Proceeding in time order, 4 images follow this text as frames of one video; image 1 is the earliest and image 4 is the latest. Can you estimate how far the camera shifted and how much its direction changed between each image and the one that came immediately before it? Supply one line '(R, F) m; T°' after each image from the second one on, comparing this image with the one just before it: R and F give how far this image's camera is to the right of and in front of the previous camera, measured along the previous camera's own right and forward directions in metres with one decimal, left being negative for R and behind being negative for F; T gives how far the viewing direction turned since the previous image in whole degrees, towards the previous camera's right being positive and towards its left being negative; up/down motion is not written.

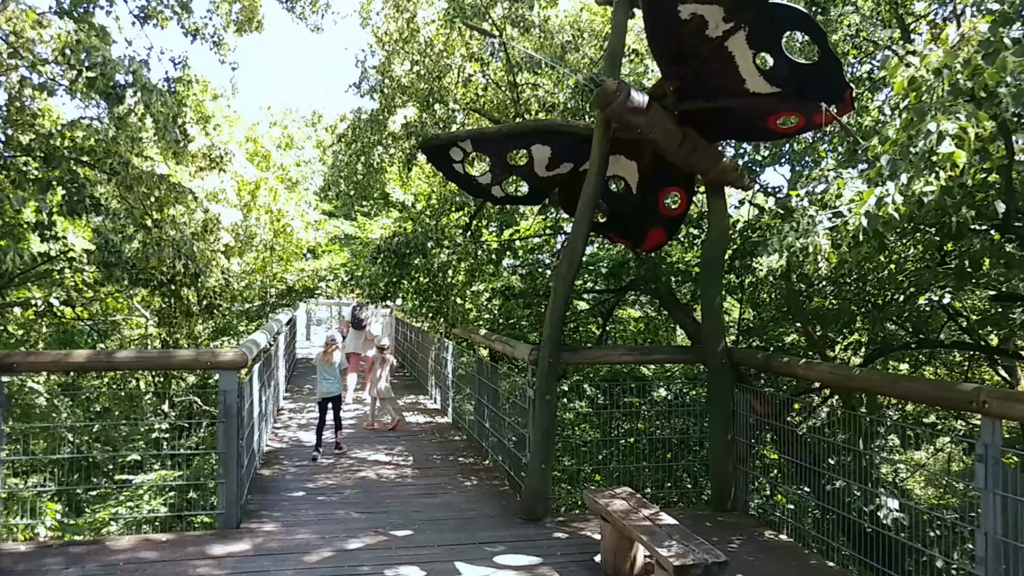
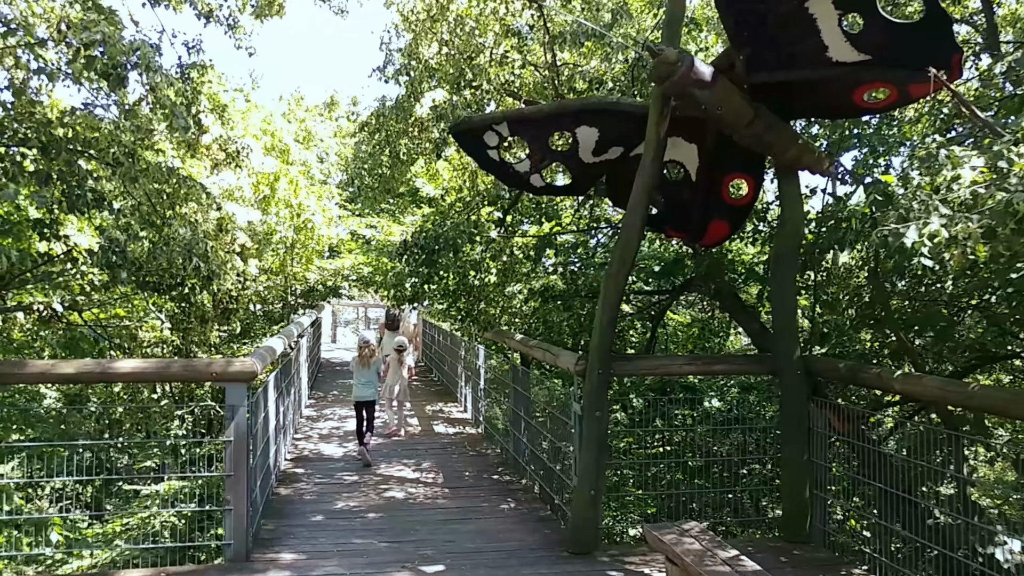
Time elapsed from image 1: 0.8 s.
(-0.1, +0.5) m; -2°
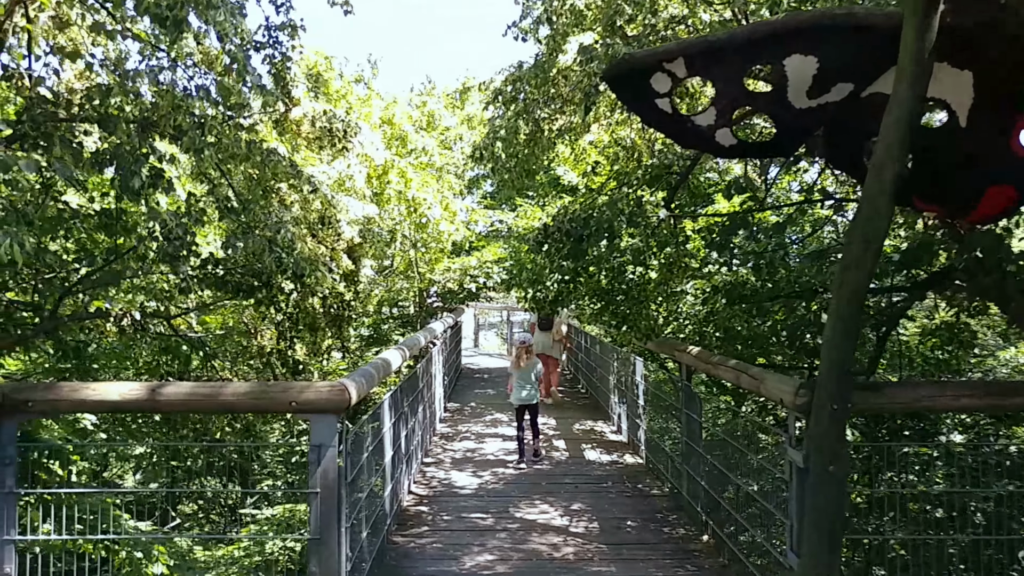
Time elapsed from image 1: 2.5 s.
(-0.1, +1.2) m; -10°
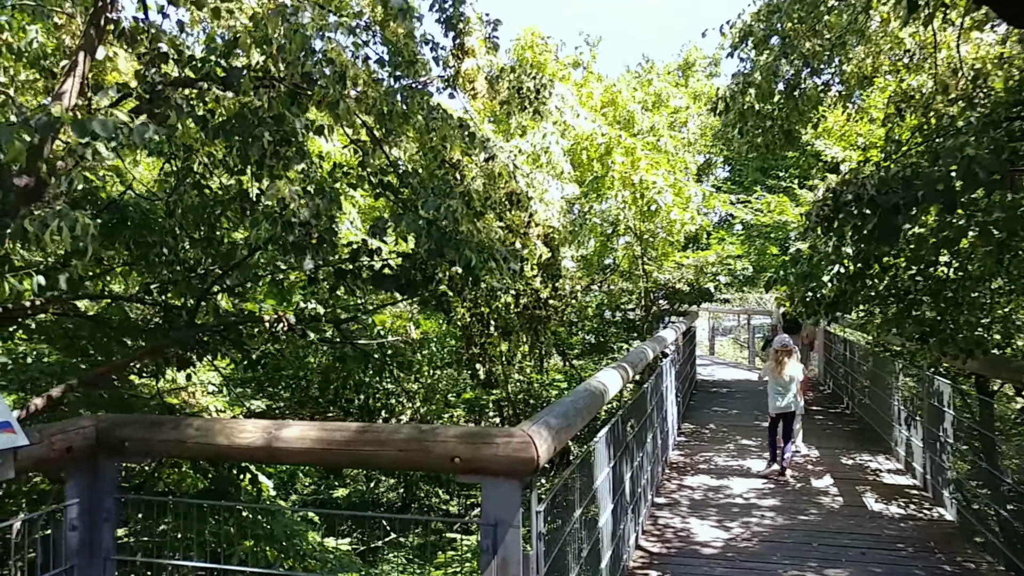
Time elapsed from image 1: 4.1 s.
(-0.1, +1.1) m; -15°
